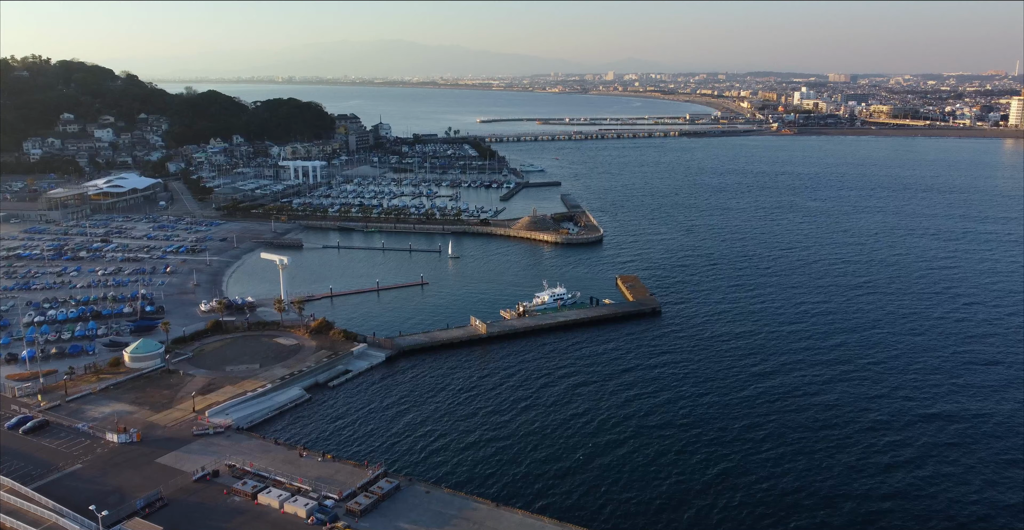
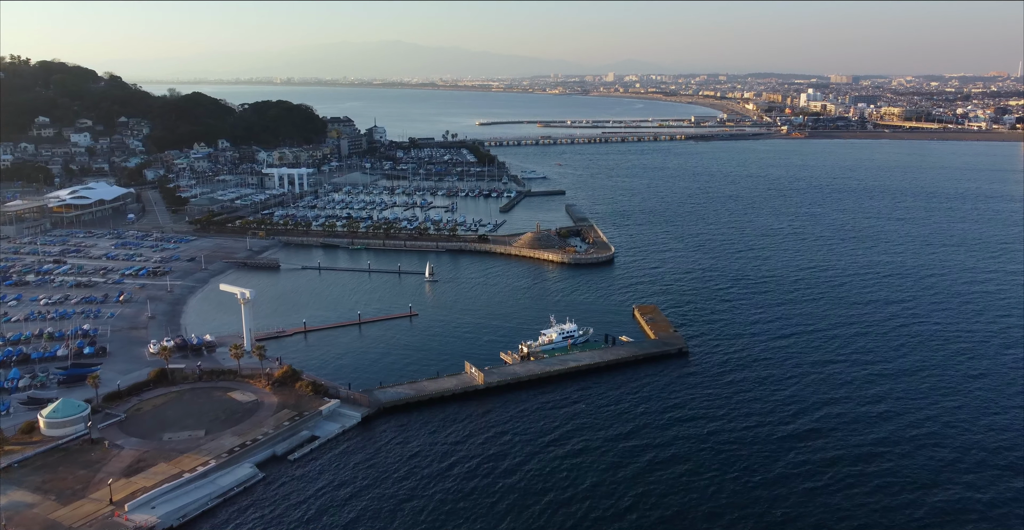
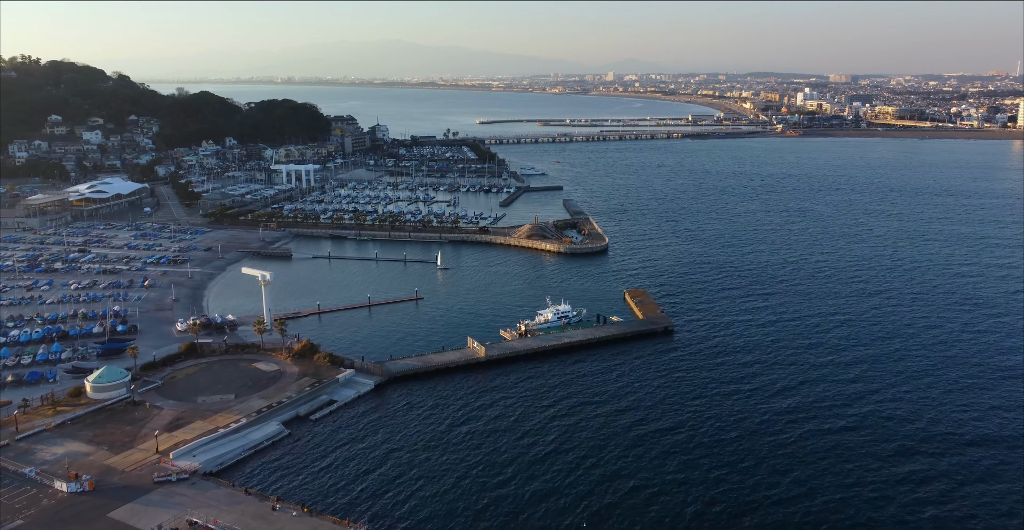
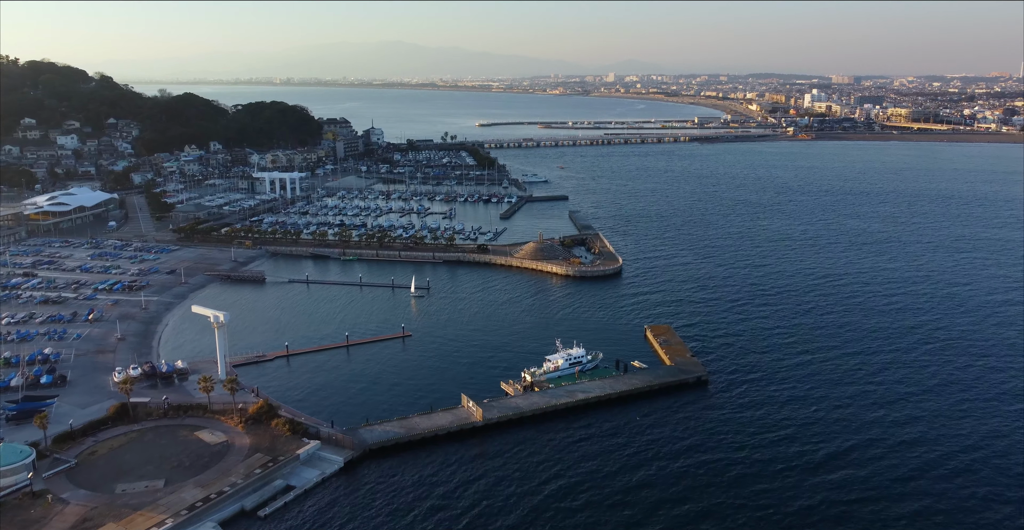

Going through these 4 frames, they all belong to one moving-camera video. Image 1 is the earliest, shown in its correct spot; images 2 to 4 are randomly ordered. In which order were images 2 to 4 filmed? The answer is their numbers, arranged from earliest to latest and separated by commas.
3, 2, 4
